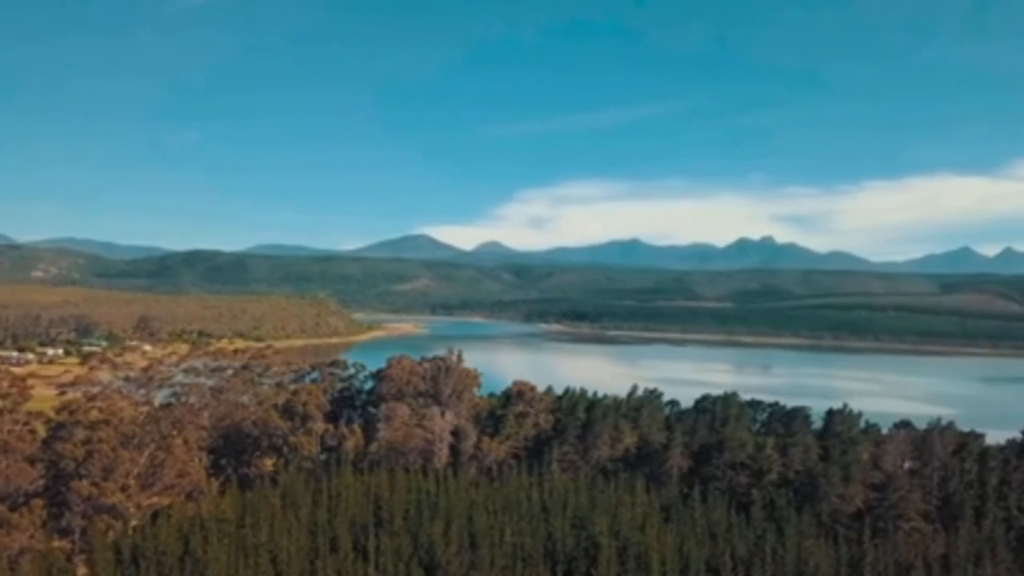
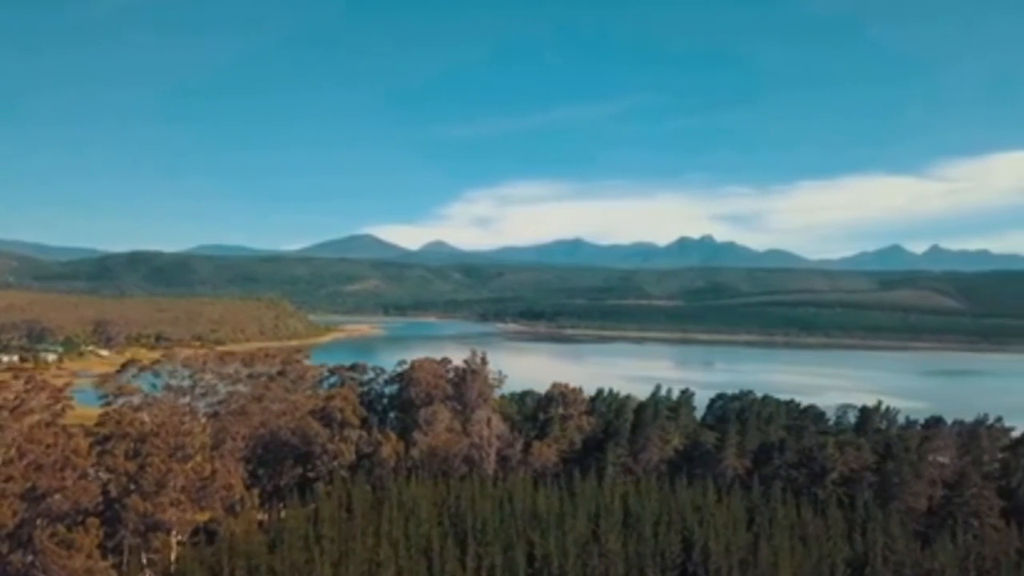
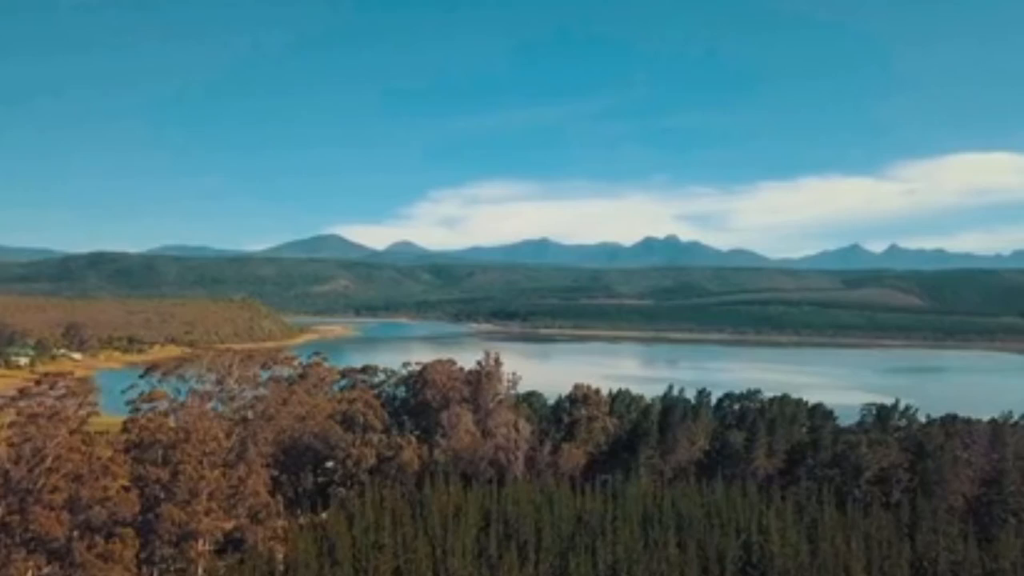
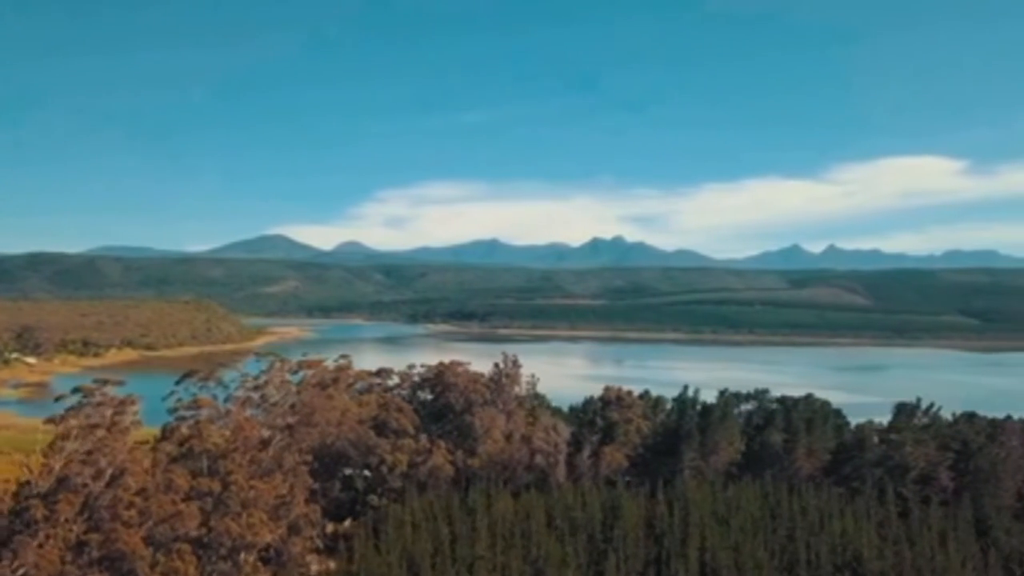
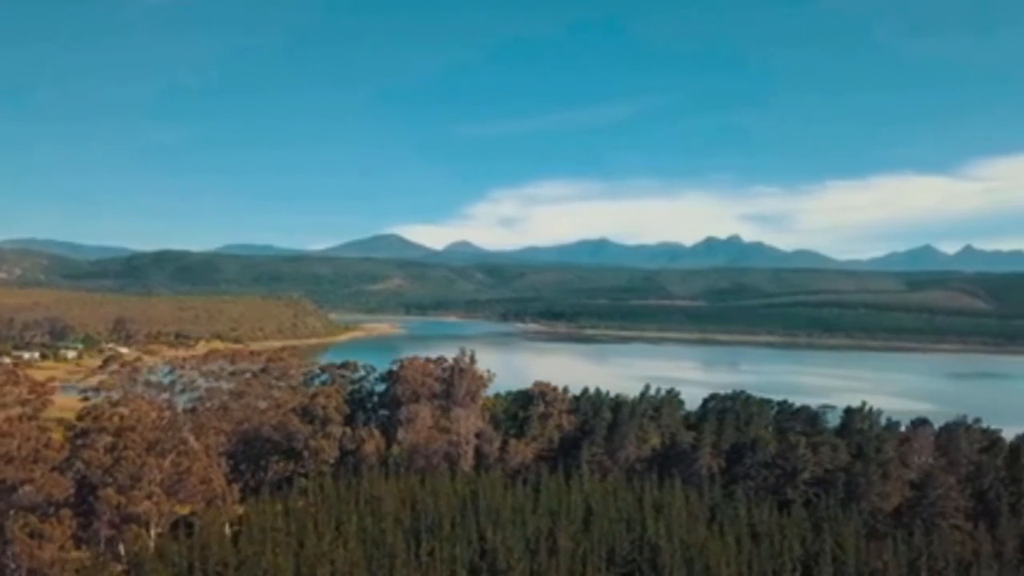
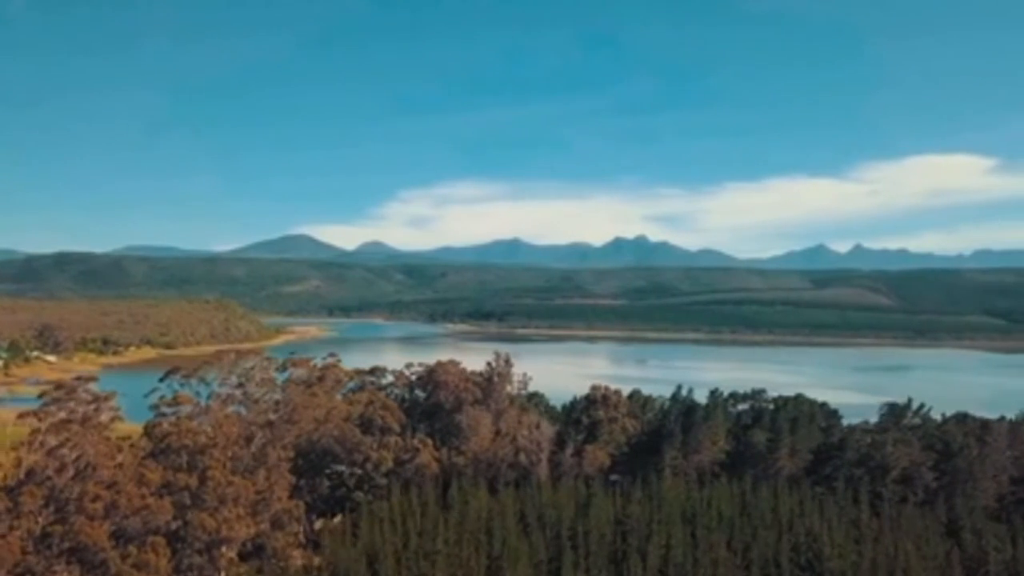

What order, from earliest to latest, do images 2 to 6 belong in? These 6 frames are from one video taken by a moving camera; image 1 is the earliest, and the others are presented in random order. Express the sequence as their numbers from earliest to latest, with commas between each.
5, 2, 3, 6, 4
